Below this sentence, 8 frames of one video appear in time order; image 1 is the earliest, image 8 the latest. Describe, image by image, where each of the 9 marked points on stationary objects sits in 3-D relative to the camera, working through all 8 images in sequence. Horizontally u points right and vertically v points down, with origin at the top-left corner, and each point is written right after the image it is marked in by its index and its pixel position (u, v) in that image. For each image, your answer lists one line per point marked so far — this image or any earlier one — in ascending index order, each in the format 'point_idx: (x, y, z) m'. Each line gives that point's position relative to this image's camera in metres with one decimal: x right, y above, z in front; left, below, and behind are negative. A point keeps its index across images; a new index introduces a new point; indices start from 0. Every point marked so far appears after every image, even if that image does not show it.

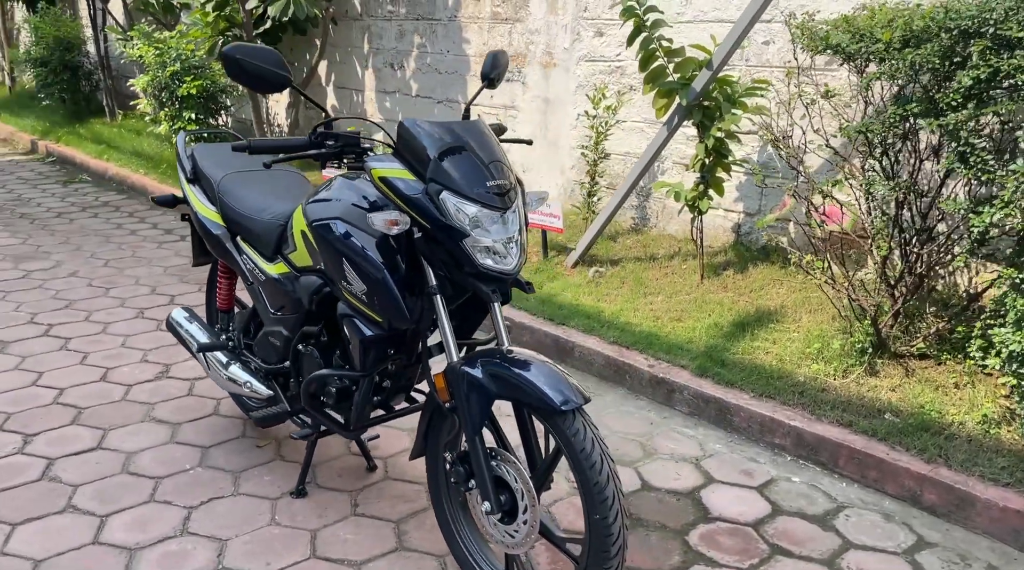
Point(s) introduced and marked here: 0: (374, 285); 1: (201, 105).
0: (-0.4, 0.0, +2.8) m
1: (-2.4, +1.4, +7.2) m
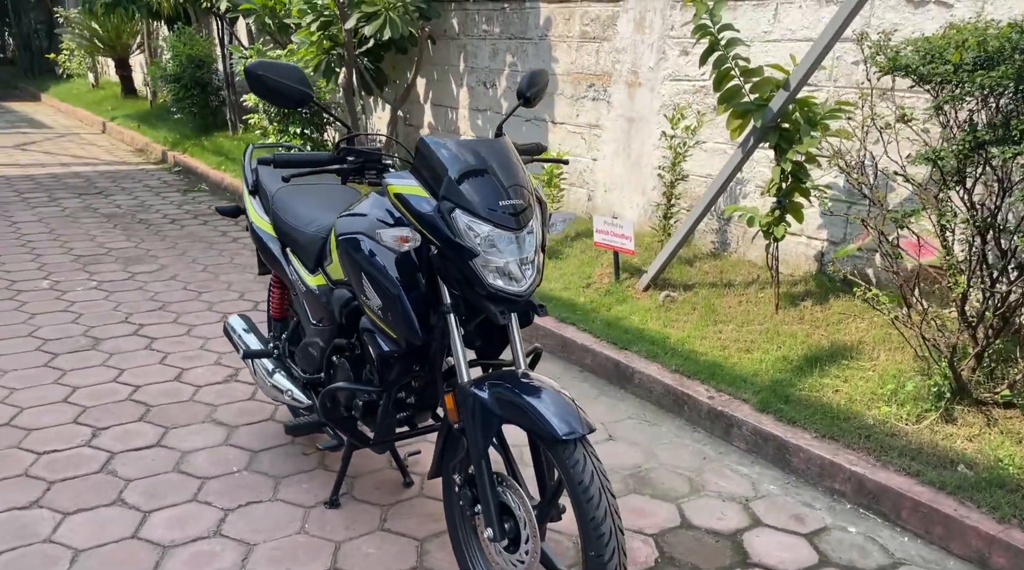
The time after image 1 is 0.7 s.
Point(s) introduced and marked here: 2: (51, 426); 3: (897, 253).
0: (-0.4, -0.1, +2.8) m
1: (-1.6, +1.3, +7.5) m
2: (-2.0, -0.6, +4.1) m
3: (+1.6, +0.1, +3.9) m
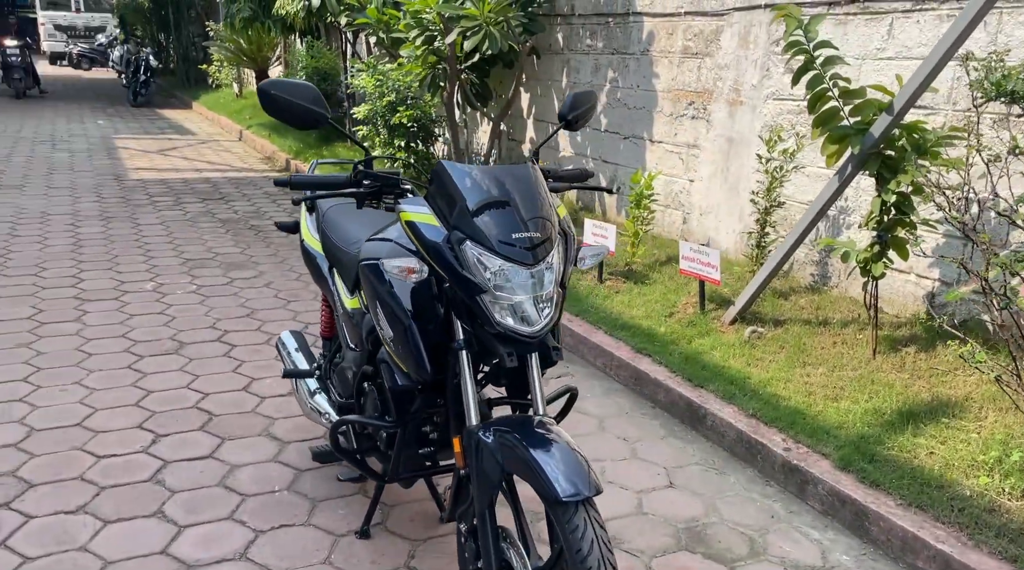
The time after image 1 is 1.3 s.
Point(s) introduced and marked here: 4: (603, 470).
0: (-0.3, -0.1, +2.7) m
1: (-0.8, +1.2, +7.4) m
2: (-1.7, -0.6, +4.2) m
3: (+1.8, -0.1, +3.4) m
4: (+0.4, -0.8, +3.9) m
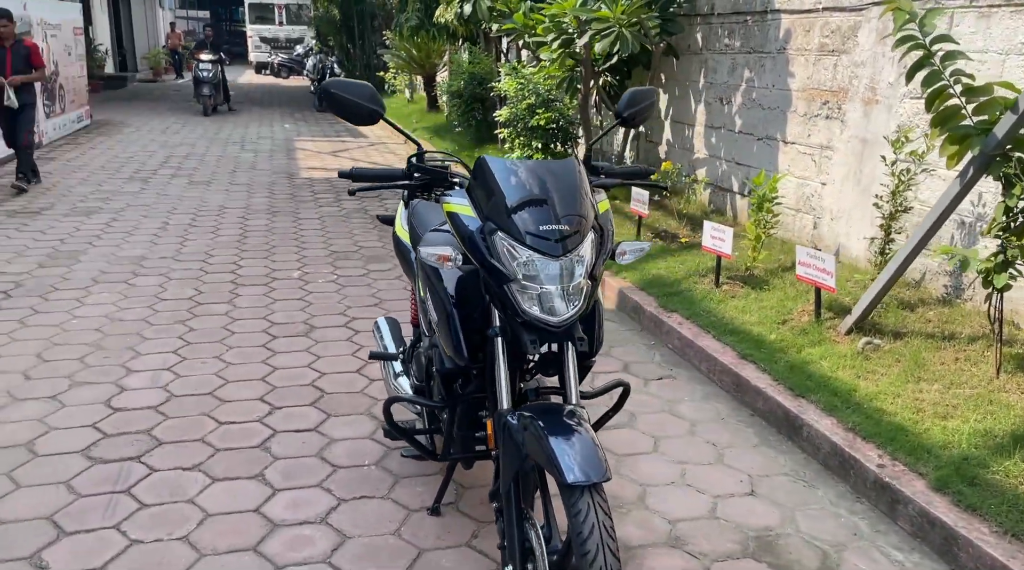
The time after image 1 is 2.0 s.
0: (-0.2, -0.1, +2.7) m
1: (+0.3, +1.2, +7.5) m
2: (-1.3, -0.6, +4.5) m
3: (+2.0, -0.1, +3.0) m
4: (+0.7, -0.8, +3.8) m
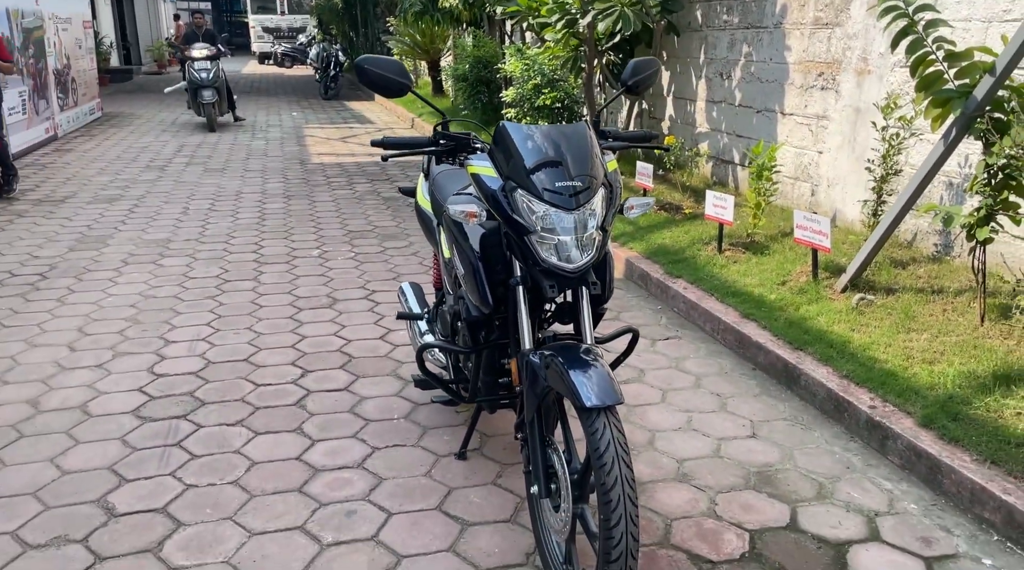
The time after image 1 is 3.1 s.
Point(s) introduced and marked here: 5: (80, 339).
0: (-0.1, 0.0, +3.0) m
1: (+0.4, +1.4, +7.8) m
2: (-1.2, -0.4, +4.8) m
3: (+2.1, +0.1, +3.3) m
4: (+0.8, -0.6, +4.1) m
5: (-2.4, -0.3, +5.3) m
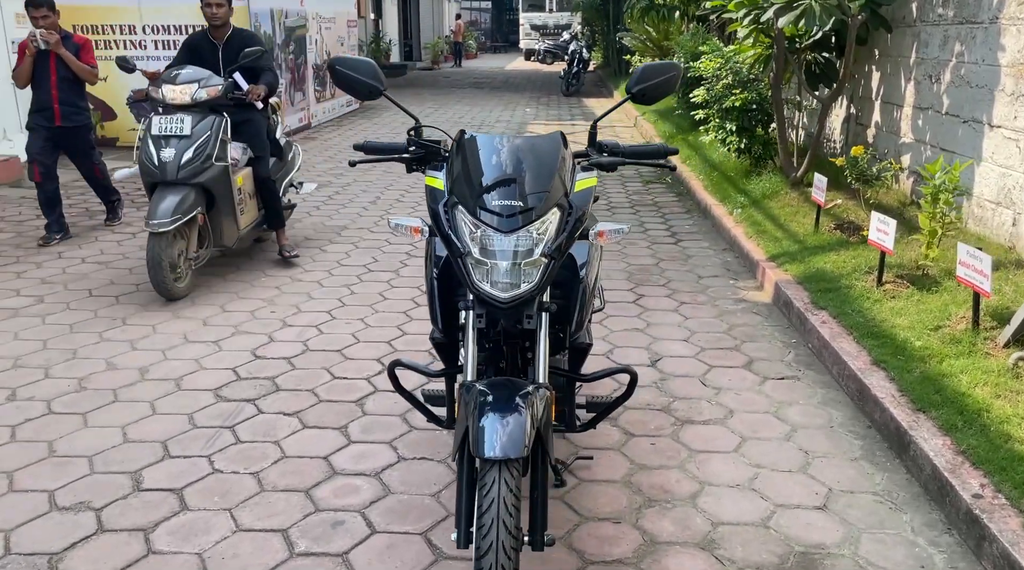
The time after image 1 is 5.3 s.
0: (-0.2, 0.0, +2.8) m
1: (+1.8, +1.3, +7.2) m
2: (-0.8, -0.4, +4.8) m
3: (+2.0, -0.1, +2.4) m
4: (+0.9, -0.7, +3.5) m
5: (-1.8, -0.2, +5.6) m
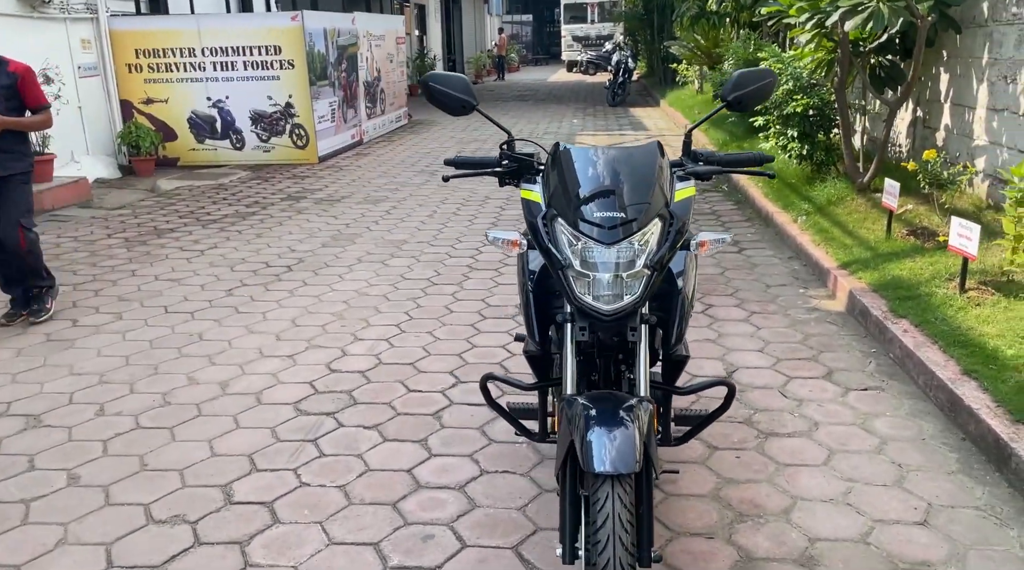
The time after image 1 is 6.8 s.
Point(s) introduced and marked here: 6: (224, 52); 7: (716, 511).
0: (+0.1, 0.0, +2.7) m
1: (+2.2, +1.2, +7.0) m
2: (-0.4, -0.4, +4.8) m
3: (+2.2, -0.1, +2.2) m
4: (+1.2, -0.8, +3.4) m
5: (-1.4, -0.3, +5.6) m
6: (-3.4, +2.7, +10.8) m
7: (+0.7, -0.8, +3.3) m
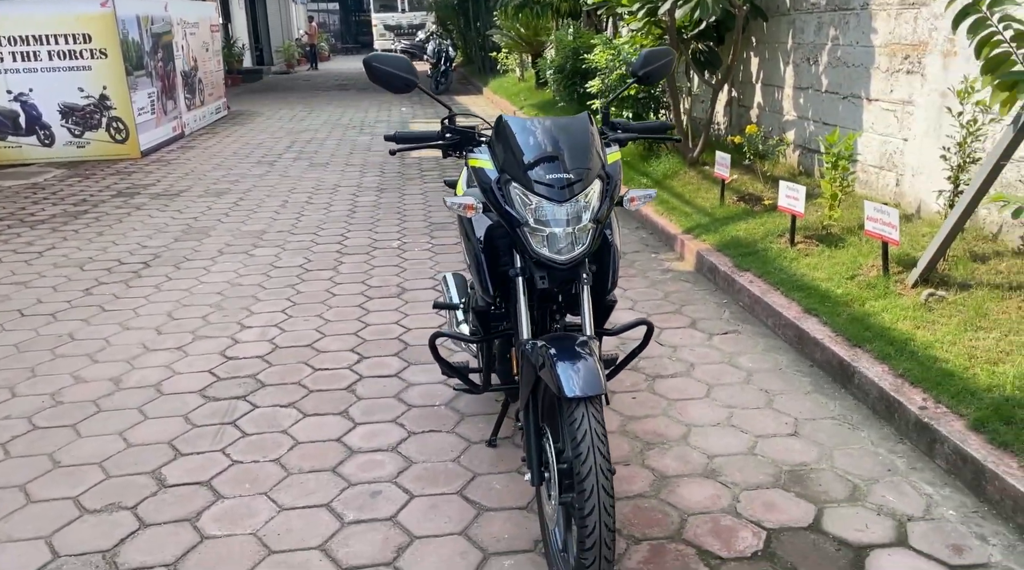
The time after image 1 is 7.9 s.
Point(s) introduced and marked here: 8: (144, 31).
0: (-0.1, +0.1, +3.1) m
1: (+1.1, +1.5, +7.7) m
2: (-1.0, -0.3, +5.0) m
3: (+2.1, +0.1, +3.0) m
4: (+0.9, -0.6, +4.0) m
5: (-2.1, -0.2, +5.6) m
6: (-5.3, +2.6, +10.2) m
7: (+0.5, -0.6, +3.8) m
8: (-4.4, +3.0, +11.3) m
